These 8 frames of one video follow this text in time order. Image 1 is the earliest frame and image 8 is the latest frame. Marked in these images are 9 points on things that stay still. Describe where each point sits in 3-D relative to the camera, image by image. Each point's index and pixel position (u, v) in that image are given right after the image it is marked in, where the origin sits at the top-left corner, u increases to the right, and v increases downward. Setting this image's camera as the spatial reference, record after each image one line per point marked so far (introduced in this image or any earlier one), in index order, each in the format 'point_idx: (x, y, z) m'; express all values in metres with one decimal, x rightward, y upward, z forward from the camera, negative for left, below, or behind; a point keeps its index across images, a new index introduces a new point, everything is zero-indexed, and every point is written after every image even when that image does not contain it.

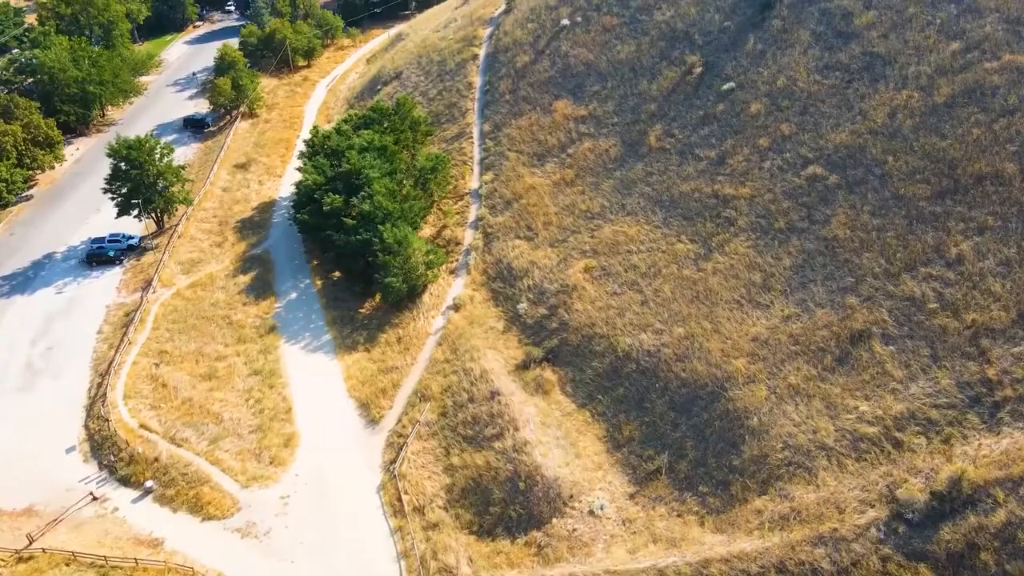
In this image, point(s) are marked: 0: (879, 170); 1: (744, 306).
0: (+9.7, +3.1, +19.6) m
1: (+6.0, -0.5, +19.3) m
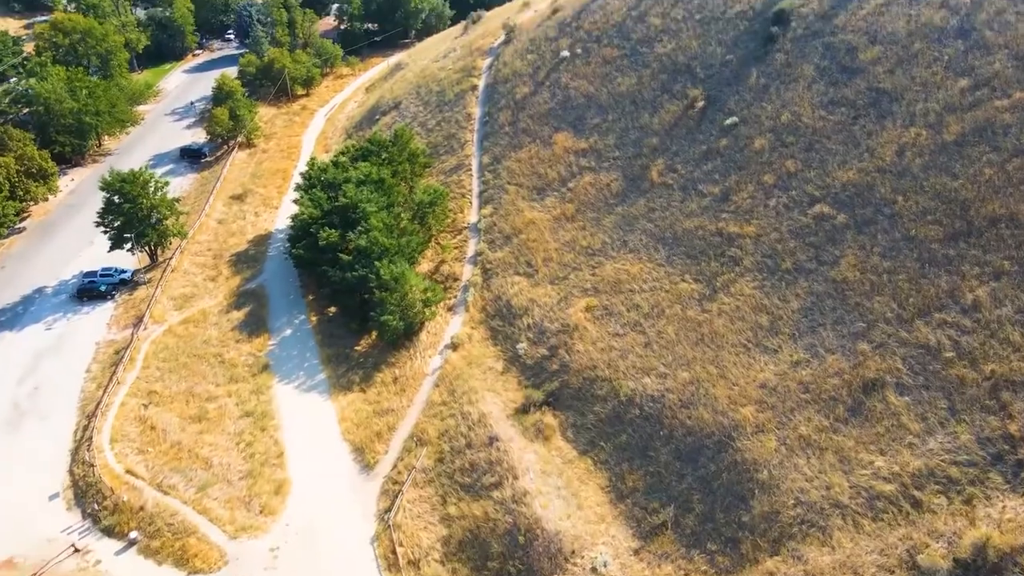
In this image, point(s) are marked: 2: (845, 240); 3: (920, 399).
0: (+9.6, +2.0, +19.1) m
1: (+6.0, -1.6, +18.7) m
2: (+8.6, +1.3, +19.3) m
3: (+8.6, -2.3, +15.6) m
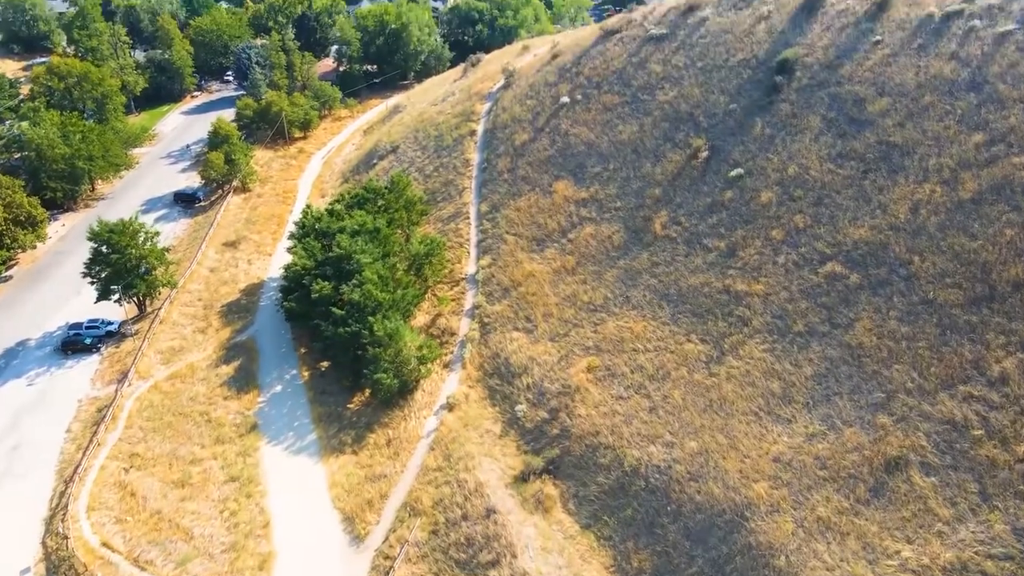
0: (+9.6, +0.4, +18.2) m
1: (+6.0, -3.1, +17.7) m
2: (+8.6, -0.3, +18.4) m
3: (+8.5, -3.8, +14.6) m
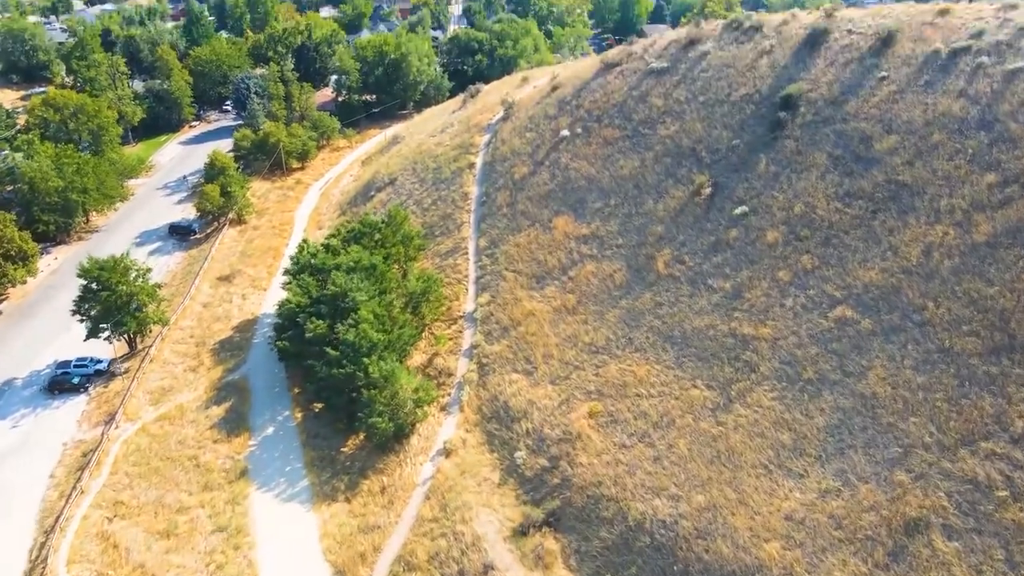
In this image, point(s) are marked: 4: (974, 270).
0: (+9.6, -0.7, +17.5) m
1: (+5.9, -4.2, +16.9) m
2: (+8.6, -1.4, +17.7) m
3: (+8.5, -4.8, +13.8) m
4: (+10.9, +0.4, +17.5) m
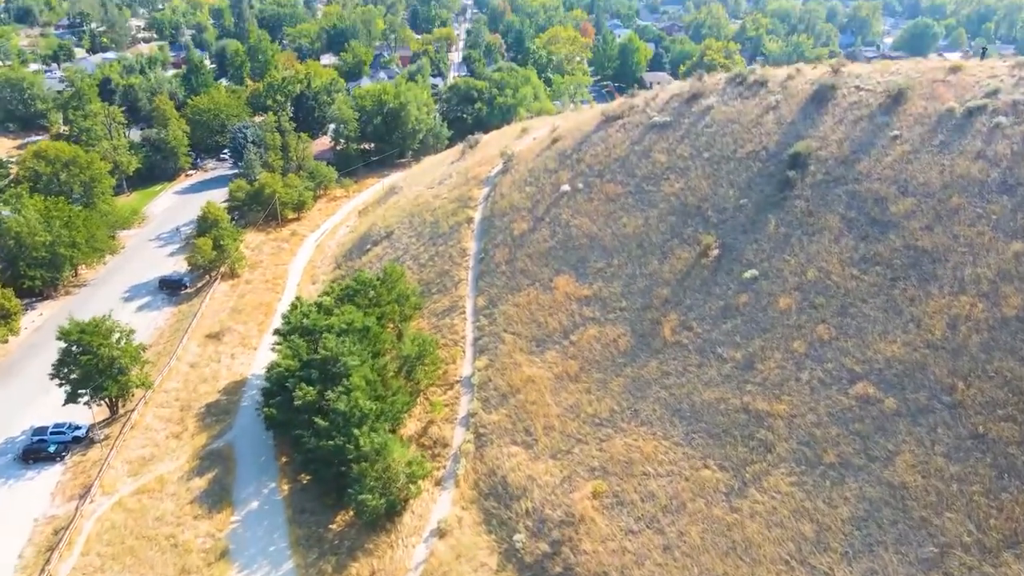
0: (+9.5, -2.4, +16.3) m
1: (+5.9, -5.9, +15.5) m
2: (+8.5, -3.1, +16.4) m
3: (+8.5, -6.3, +12.4) m
4: (+10.8, -1.3, +16.3) m
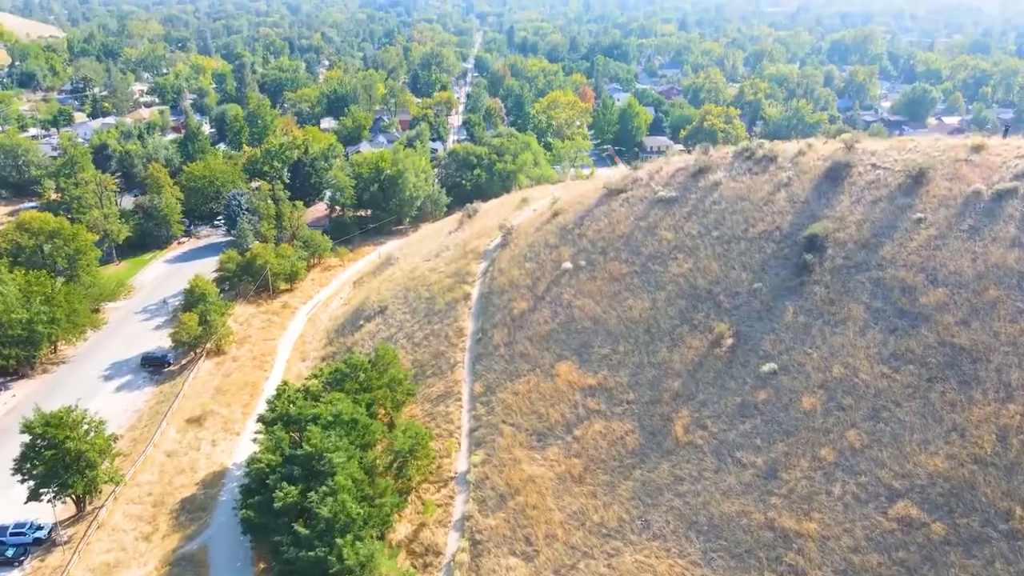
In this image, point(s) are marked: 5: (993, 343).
0: (+9.5, -4.6, +14.4) m
1: (+5.9, -8.0, +13.3) m
2: (+8.5, -5.3, +14.4) m
3: (+8.4, -8.1, +10.1) m
4: (+10.8, -3.5, +14.5) m
5: (+11.2, -1.3, +17.3) m
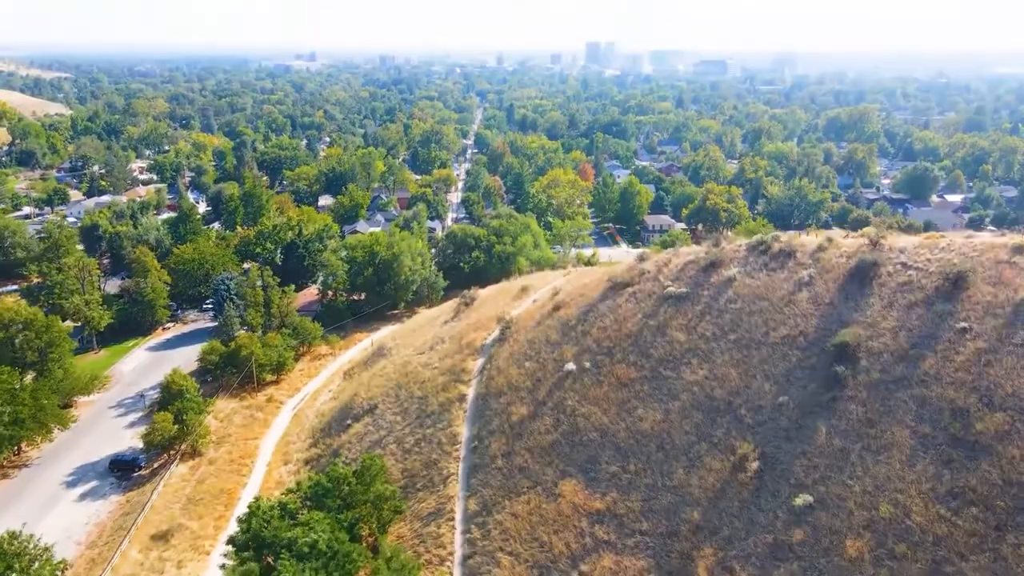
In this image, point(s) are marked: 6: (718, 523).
0: (+9.4, -6.9, +11.6) m
1: (+5.8, -10.2, +10.2) m
2: (+8.4, -7.7, +11.6) m
3: (+8.4, -10.1, +7.1) m
4: (+10.7, -5.8, +11.8) m
5: (+11.1, -3.9, +14.9) m
6: (+5.3, -6.1, +19.1) m
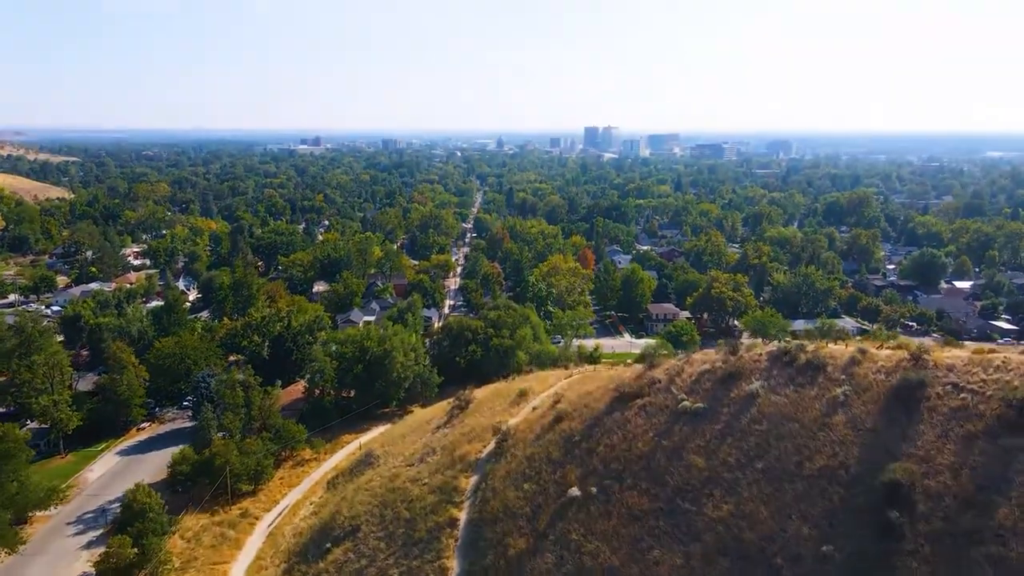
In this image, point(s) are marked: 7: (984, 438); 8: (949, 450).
0: (+9.3, -9.0, +8.1) m
1: (+5.7, -12.2, +6.4) m
2: (+8.3, -9.8, +8.0) m
3: (+8.3, -11.7, +3.2) m
4: (+10.6, -8.0, +8.4) m
5: (+11.0, -6.4, +11.6) m
6: (+5.2, -9.0, +15.7) m
7: (+11.4, -3.6, +17.9) m
8: (+10.6, -3.9, +18.1) m
